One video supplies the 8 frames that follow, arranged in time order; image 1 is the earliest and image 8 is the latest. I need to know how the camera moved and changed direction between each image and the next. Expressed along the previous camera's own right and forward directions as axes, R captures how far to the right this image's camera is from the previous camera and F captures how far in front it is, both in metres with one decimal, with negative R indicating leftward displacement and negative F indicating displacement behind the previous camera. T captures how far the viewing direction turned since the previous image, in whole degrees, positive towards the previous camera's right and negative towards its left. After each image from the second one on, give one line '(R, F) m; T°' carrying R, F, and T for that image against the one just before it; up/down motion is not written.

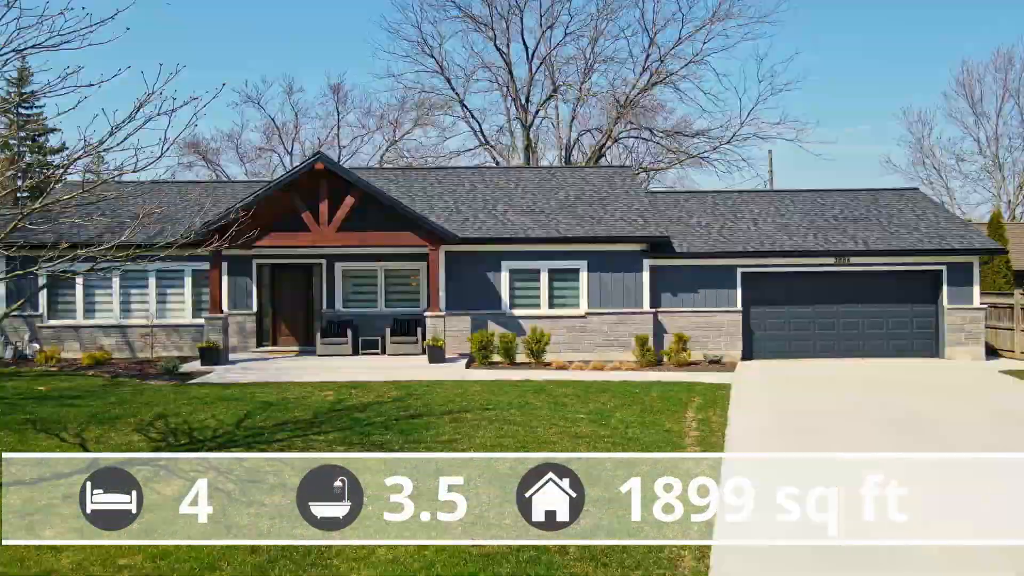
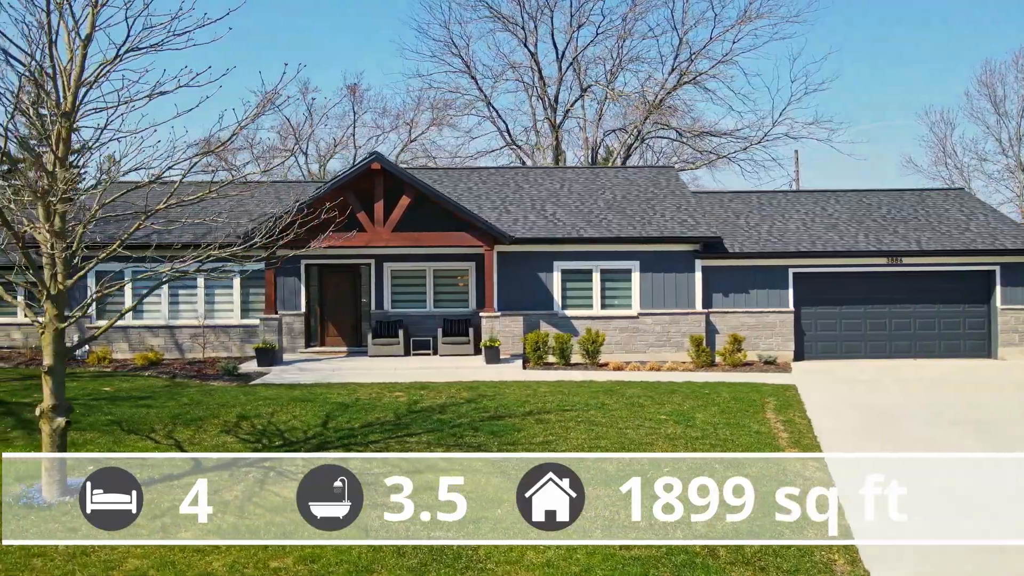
(-0.7, 0.0) m; 0°
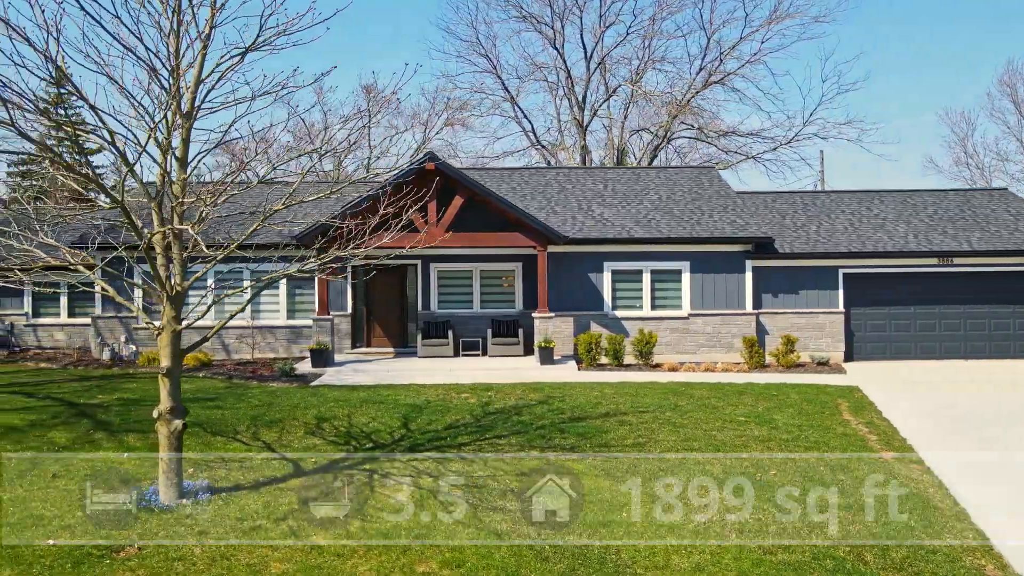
(-0.6, 0.0) m; 0°
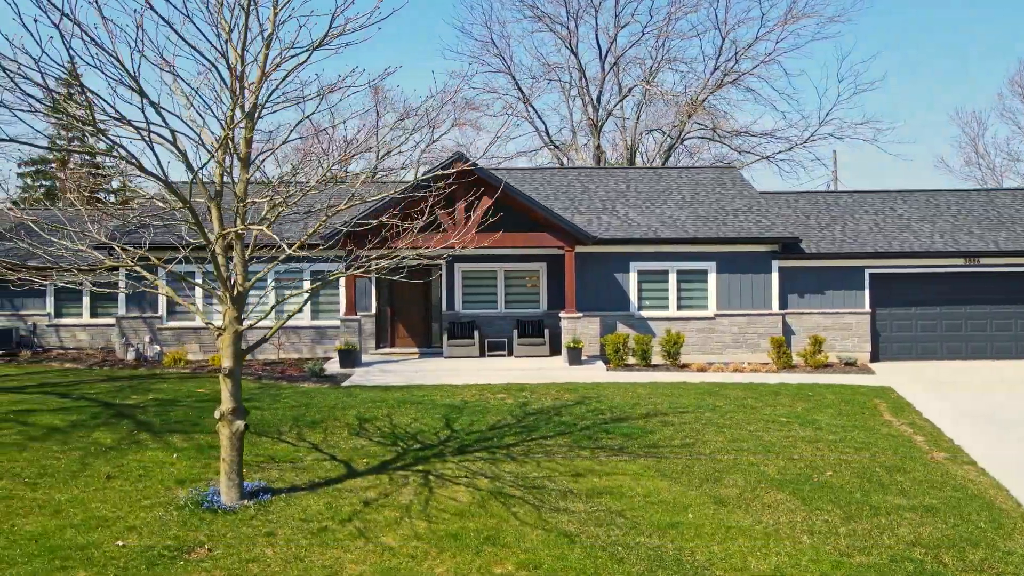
(-0.3, 0.0) m; 0°
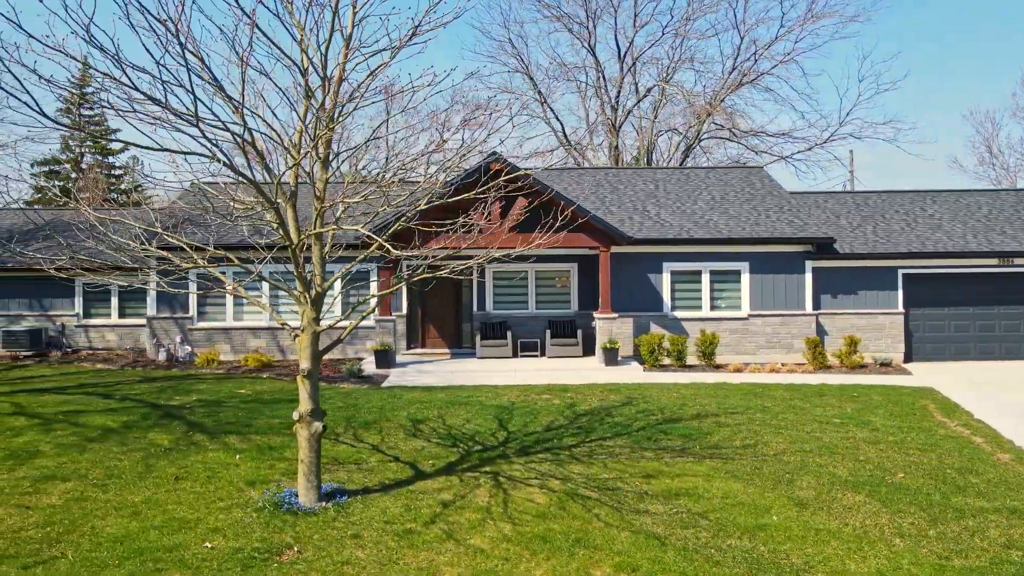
(-0.4, 0.0) m; 0°
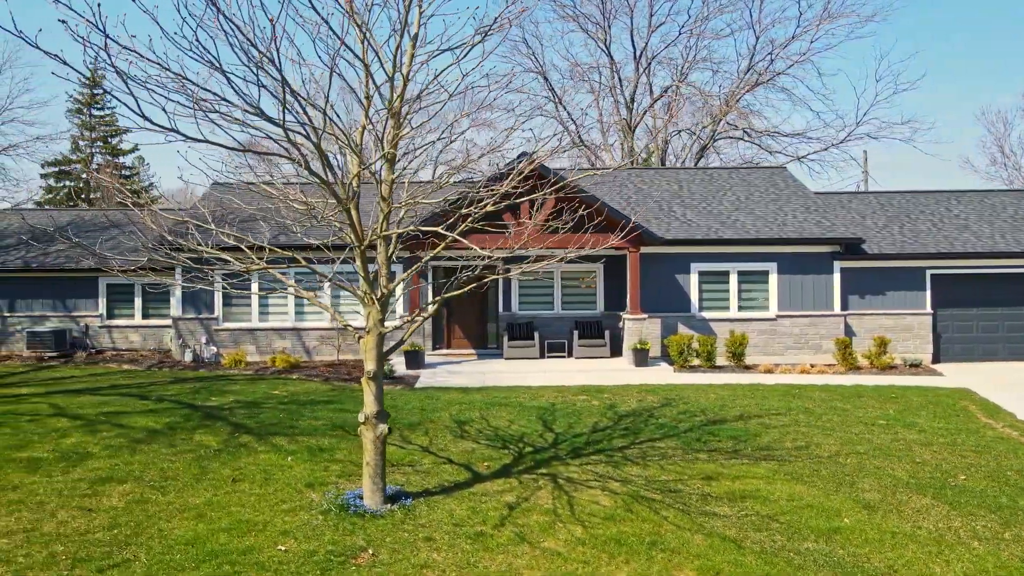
(-0.4, 0.0) m; 0°
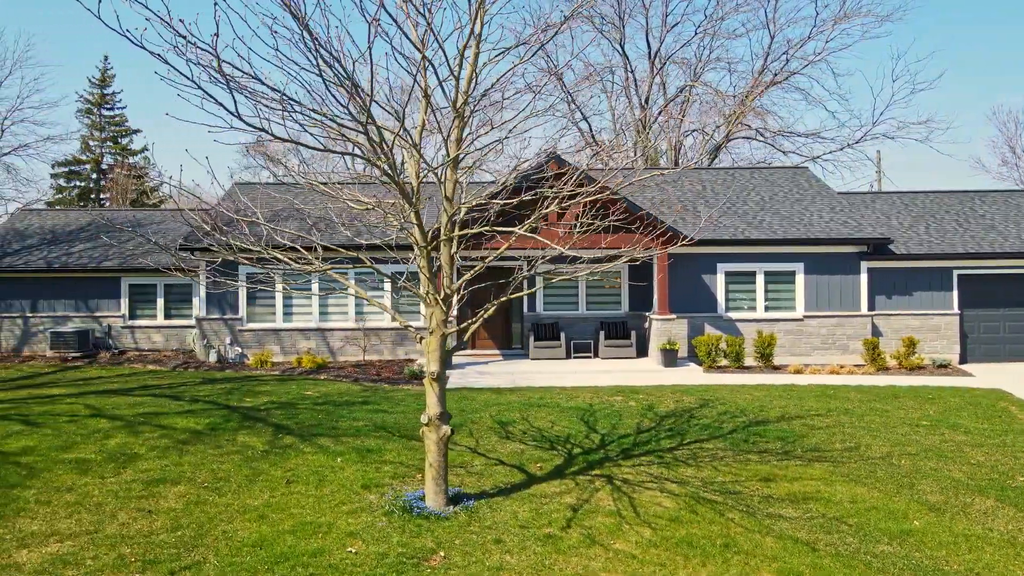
(-0.3, 0.0) m; 0°
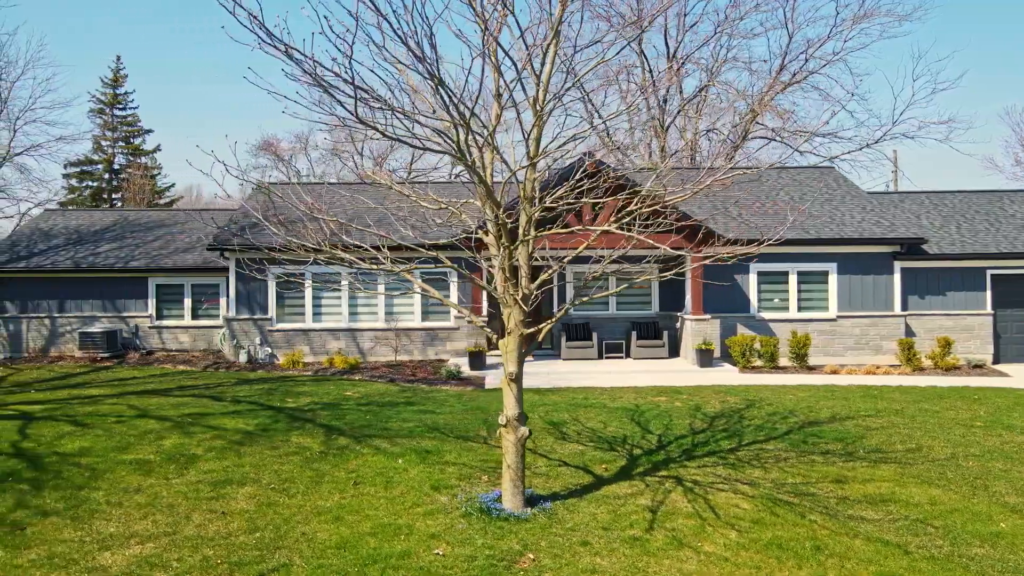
(-0.4, +0.1) m; 0°
